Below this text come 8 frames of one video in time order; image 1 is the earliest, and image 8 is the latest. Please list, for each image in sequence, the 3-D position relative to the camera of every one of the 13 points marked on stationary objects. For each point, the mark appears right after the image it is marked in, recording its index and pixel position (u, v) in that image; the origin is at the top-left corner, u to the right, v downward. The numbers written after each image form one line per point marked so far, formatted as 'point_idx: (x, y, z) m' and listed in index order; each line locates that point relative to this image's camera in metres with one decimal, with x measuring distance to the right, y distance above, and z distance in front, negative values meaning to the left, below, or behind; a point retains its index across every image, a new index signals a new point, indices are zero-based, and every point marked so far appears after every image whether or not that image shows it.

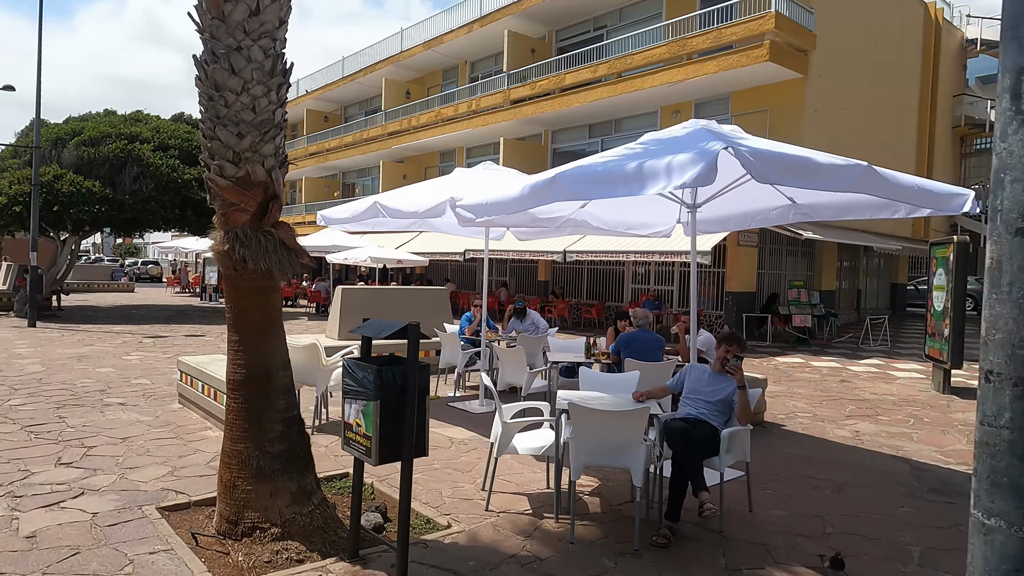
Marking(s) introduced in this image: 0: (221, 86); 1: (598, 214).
0: (-1.7, +1.2, +4.0) m
1: (+1.0, +0.8, +7.4) m
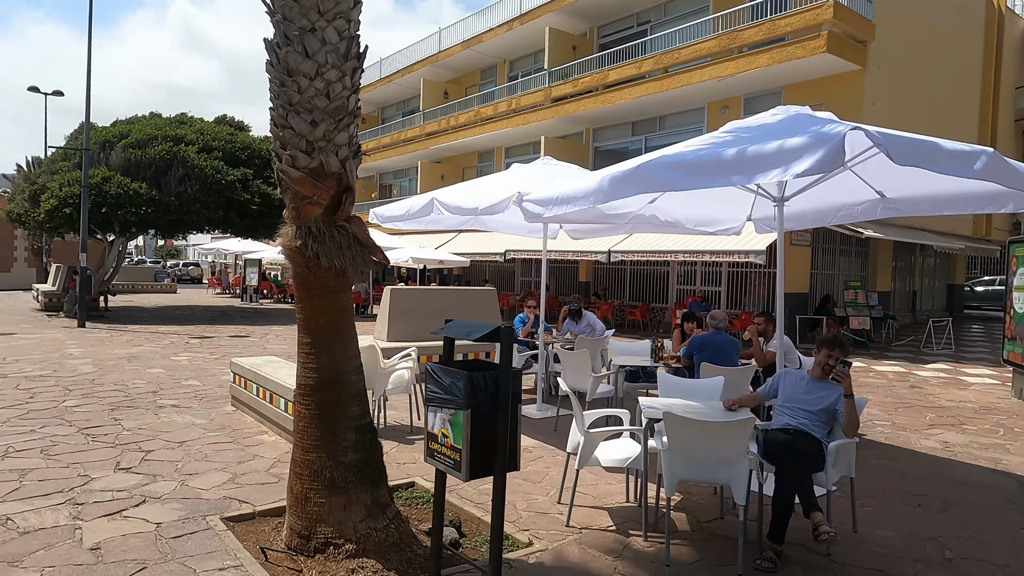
0: (-1.2, +1.2, +3.7) m
1: (+1.6, +0.8, +7.0) m
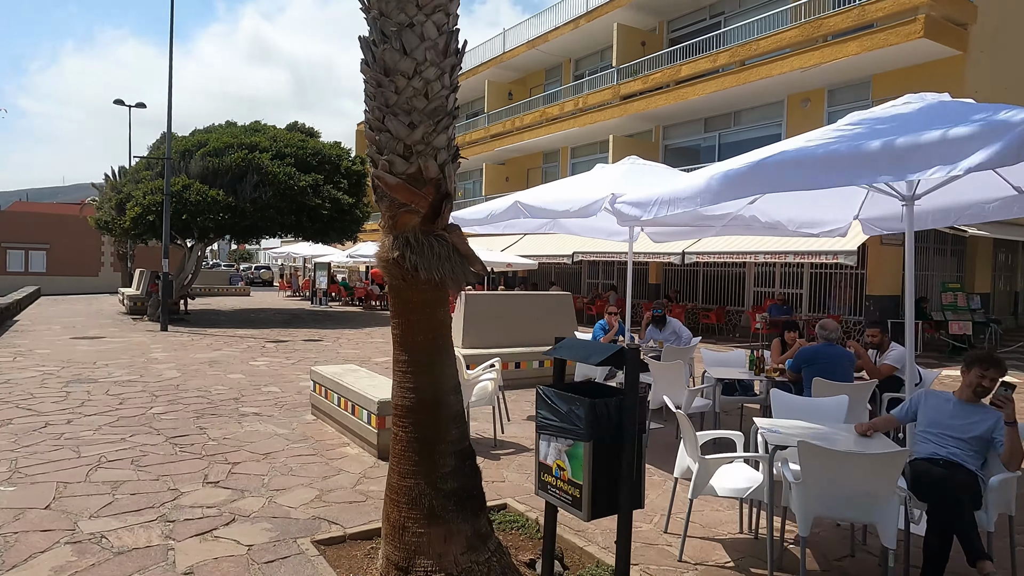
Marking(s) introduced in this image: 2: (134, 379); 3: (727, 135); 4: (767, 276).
0: (-0.6, +1.1, +3.5) m
1: (+2.5, +0.8, +6.5) m
2: (-5.6, -1.3, +9.7) m
3: (+6.4, +4.6, +19.9) m
4: (+7.3, +0.3, +18.9) m
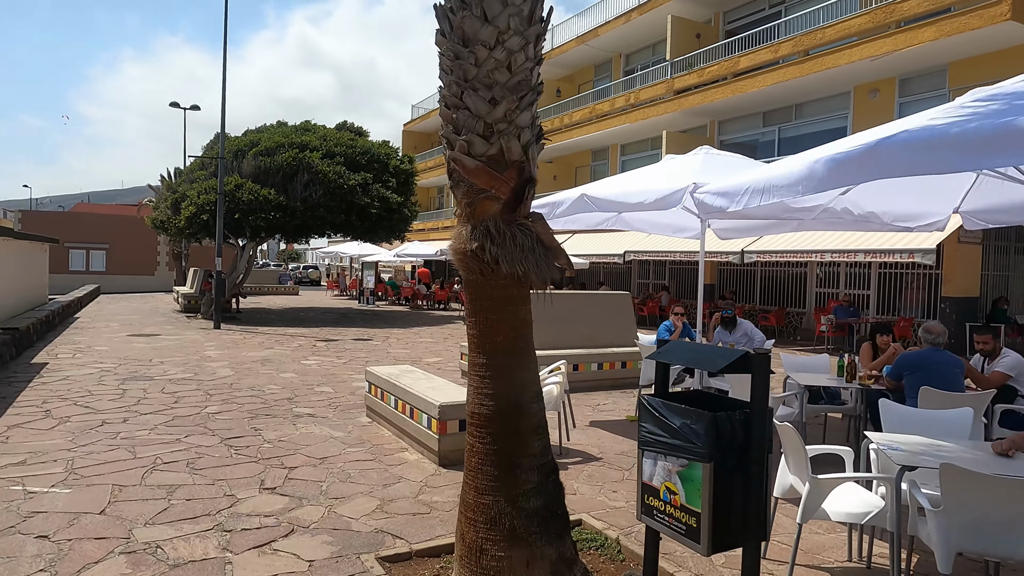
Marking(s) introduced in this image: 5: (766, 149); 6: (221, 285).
0: (-0.2, +1.2, +3.1) m
1: (+3.1, +0.8, +6.0) m
2: (-4.7, -1.3, +9.7) m
3: (+7.9, +4.6, +19.0) m
4: (+8.7, +0.3, +18.0) m
5: (+7.5, +4.1, +19.7) m
6: (-7.6, +0.1, +17.4) m
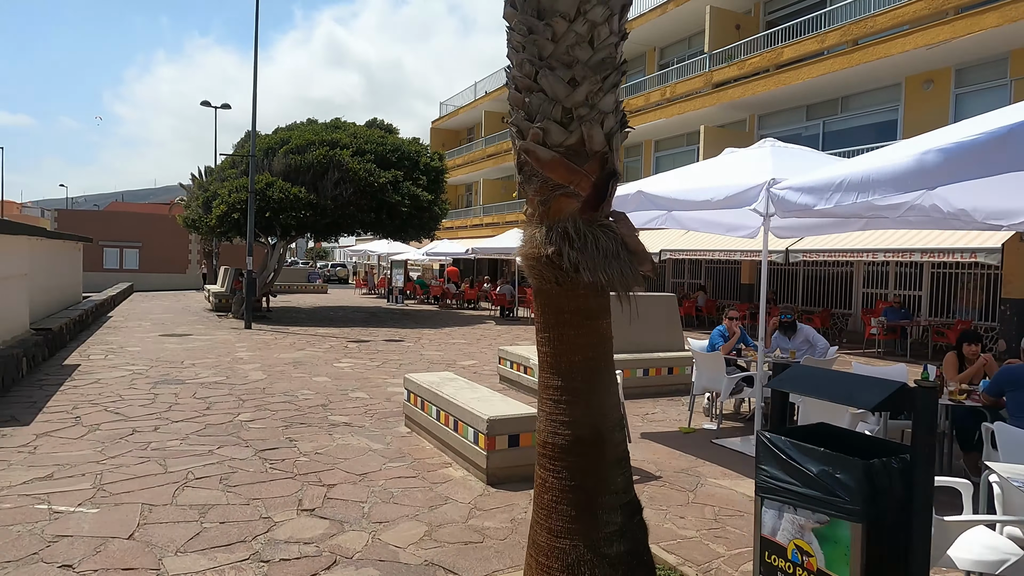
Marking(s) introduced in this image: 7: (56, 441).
0: (+0.1, +1.1, +2.7) m
1: (+3.6, +0.7, +5.4) m
2: (-4.1, -1.3, +9.4) m
3: (+8.8, +4.6, +18.3) m
4: (+9.6, +0.3, +17.3) m
5: (+8.5, +4.1, +18.9) m
6: (-6.7, +0.1, +17.2) m
7: (-4.2, -1.4, +6.1) m
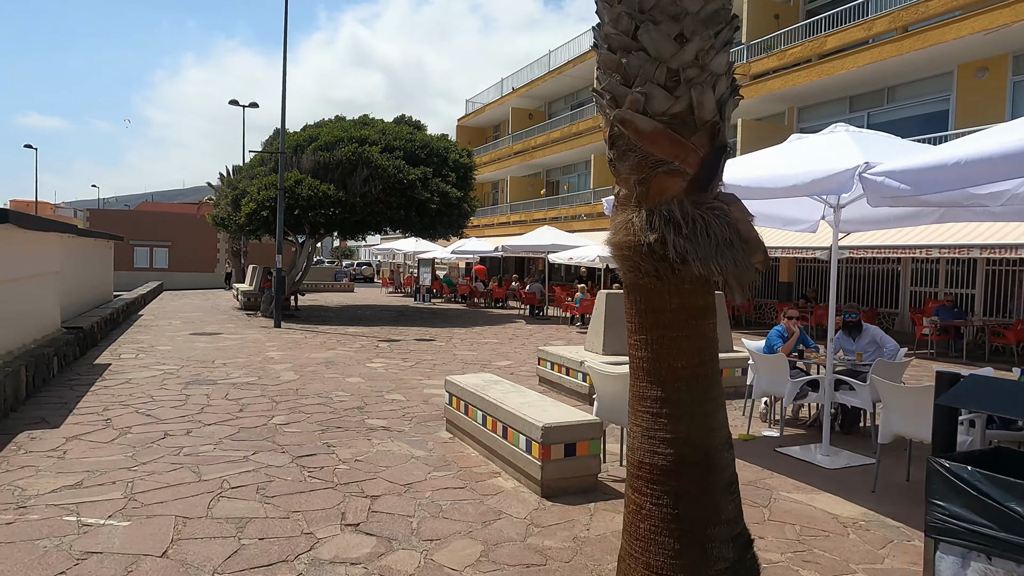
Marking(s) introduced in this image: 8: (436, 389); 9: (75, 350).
0: (+0.5, +1.1, +2.3) m
1: (+4.0, +0.8, +4.9) m
2: (-3.6, -1.3, +9.1) m
3: (+9.7, +4.6, +17.6) m
4: (+10.4, +0.4, +16.5) m
5: (+9.4, +4.2, +18.2) m
6: (-5.9, +0.1, +17.0) m
7: (-3.8, -1.4, +5.9) m
8: (-1.0, -1.4, +9.1) m
9: (-6.9, -1.0, +10.5) m
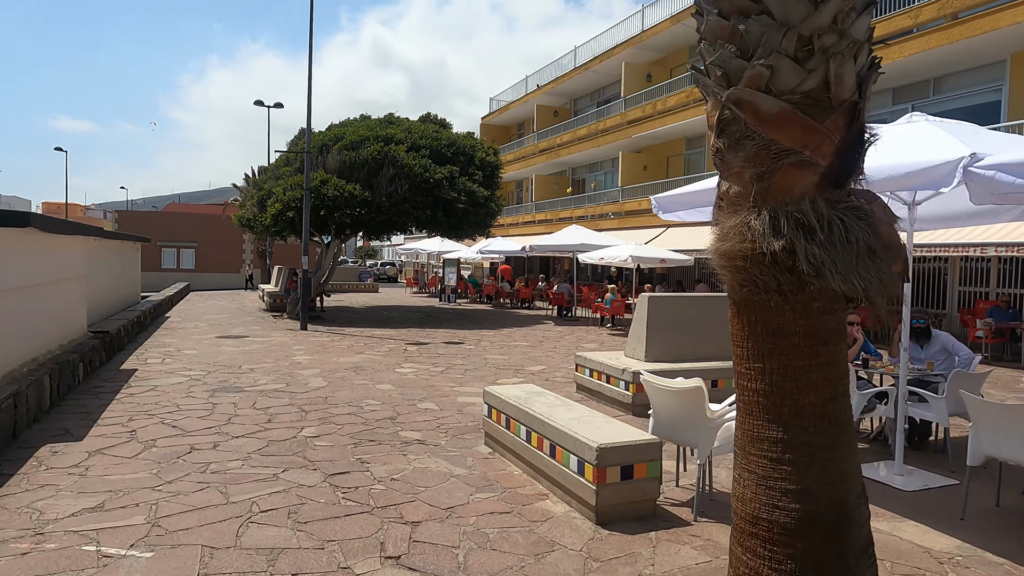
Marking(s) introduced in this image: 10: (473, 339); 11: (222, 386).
0: (+0.7, +1.1, +1.8) m
1: (+4.3, +0.7, +4.3) m
2: (-3.1, -1.3, +8.8) m
3: (+10.4, +4.6, +16.8) m
4: (+11.1, +0.4, +15.8) m
5: (+10.1, +4.2, +17.4) m
6: (-5.2, +0.1, +16.8) m
7: (-3.4, -1.5, +5.6) m
8: (-0.5, -1.4, +8.7) m
9: (-6.4, -1.0, +10.3) m
10: (-0.9, -1.1, +15.1) m
11: (-3.9, -1.3, +8.9) m
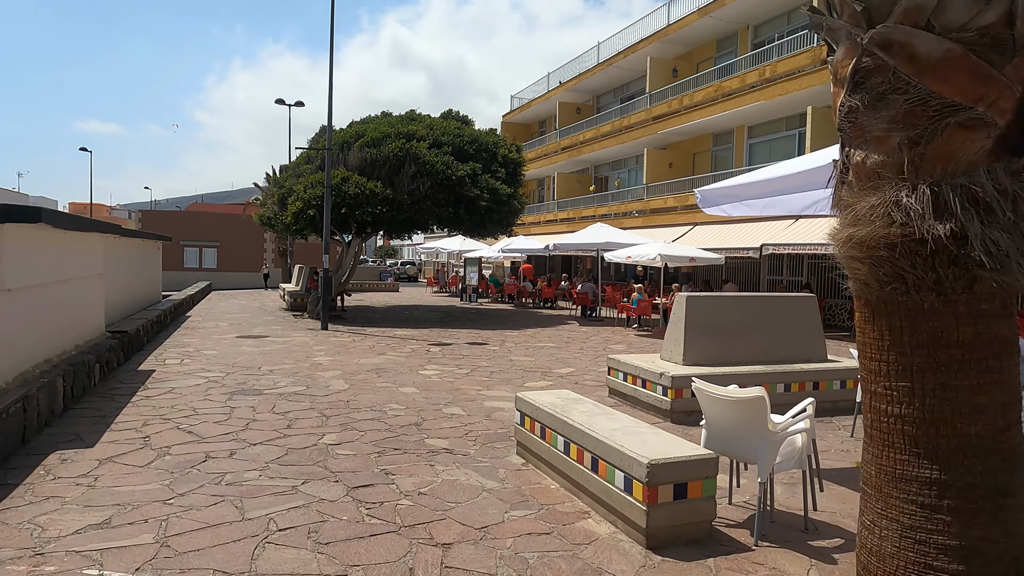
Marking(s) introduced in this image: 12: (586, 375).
0: (+0.9, +1.1, +1.4) m
1: (+4.6, +0.7, +3.8) m
2: (-2.7, -1.3, +8.5) m
3: (+11.0, +4.6, +16.1) m
4: (+11.7, +0.4, +15.0) m
5: (+10.7, +4.2, +16.7) m
6: (-4.6, +0.1, +16.5) m
7: (-3.1, -1.4, +5.3) m
8: (-0.2, -1.4, +8.3) m
9: (-6.0, -1.0, +10.0) m
10: (-0.3, -1.1, +14.7) m
11: (-3.5, -1.3, +8.6) m
12: (+1.1, -1.4, +10.5) m
